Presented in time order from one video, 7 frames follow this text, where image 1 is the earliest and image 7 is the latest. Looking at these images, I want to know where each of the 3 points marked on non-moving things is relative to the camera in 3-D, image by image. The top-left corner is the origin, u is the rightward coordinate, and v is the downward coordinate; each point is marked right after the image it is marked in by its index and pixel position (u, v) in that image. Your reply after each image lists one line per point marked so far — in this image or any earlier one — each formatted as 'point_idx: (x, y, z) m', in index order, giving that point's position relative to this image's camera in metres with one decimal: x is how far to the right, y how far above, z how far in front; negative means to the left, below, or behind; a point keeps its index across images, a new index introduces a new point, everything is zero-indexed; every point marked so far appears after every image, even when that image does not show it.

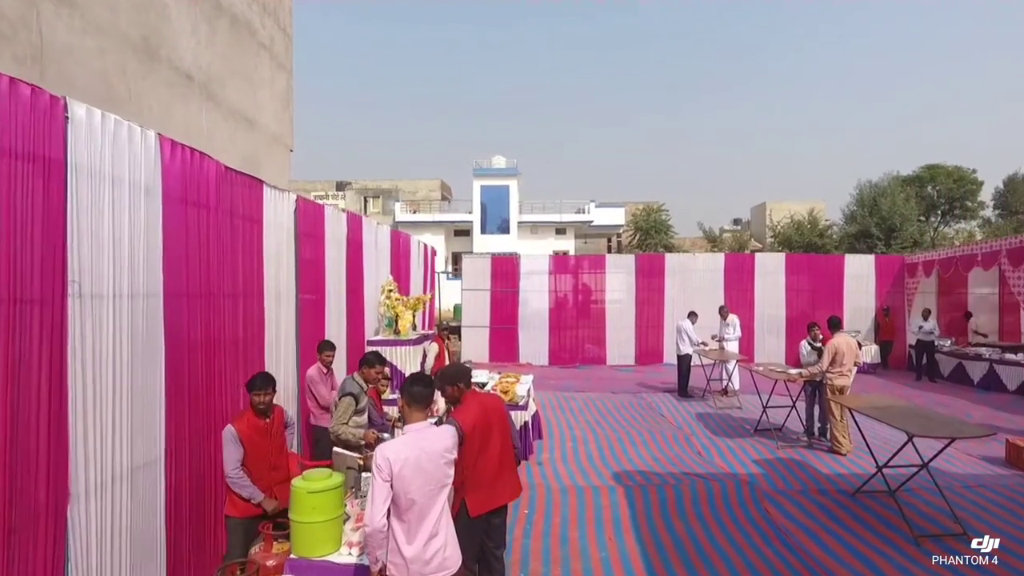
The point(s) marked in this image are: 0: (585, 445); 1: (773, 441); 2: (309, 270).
0: (+0.9, -1.8, +7.5) m
1: (+3.0, -1.8, +7.5) m
2: (-1.8, +0.2, +5.9) m
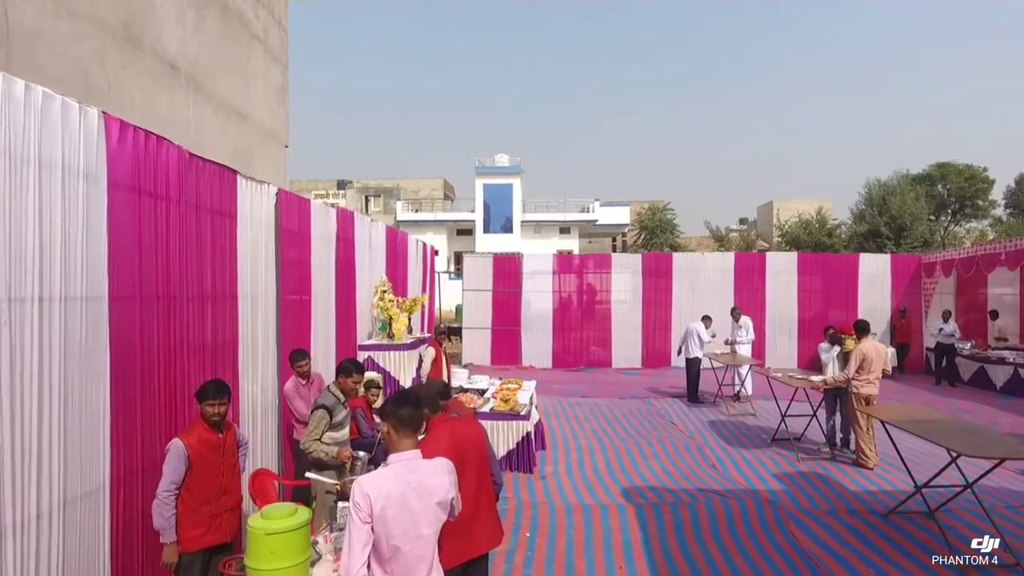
0: (+0.9, -1.8, +7.1) m
1: (+3.1, -1.8, +7.0) m
2: (-1.8, +0.2, +5.4) m
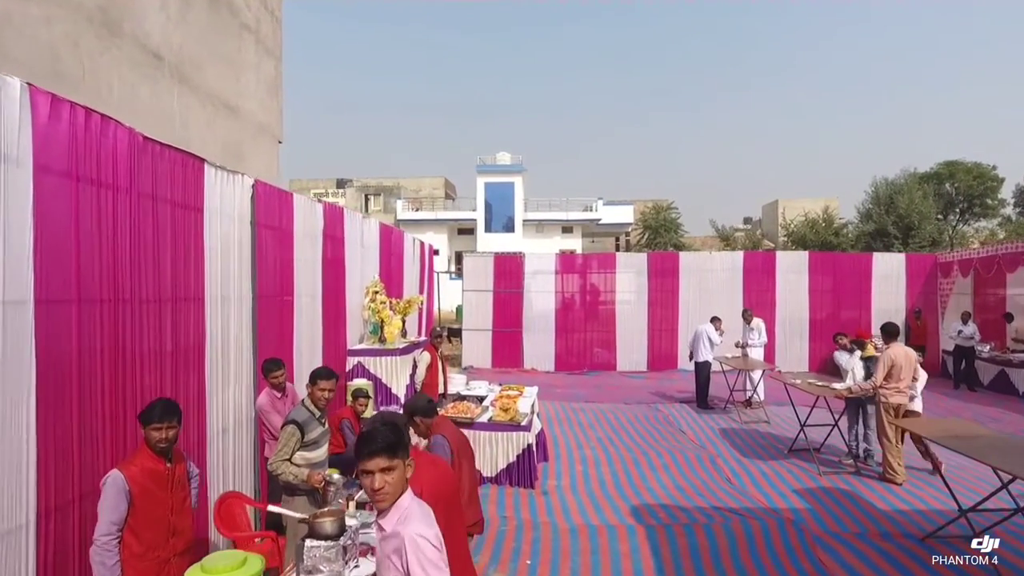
0: (+0.9, -1.9, +6.6) m
1: (+3.1, -1.8, +6.5) m
2: (-1.8, +0.2, +5.0) m
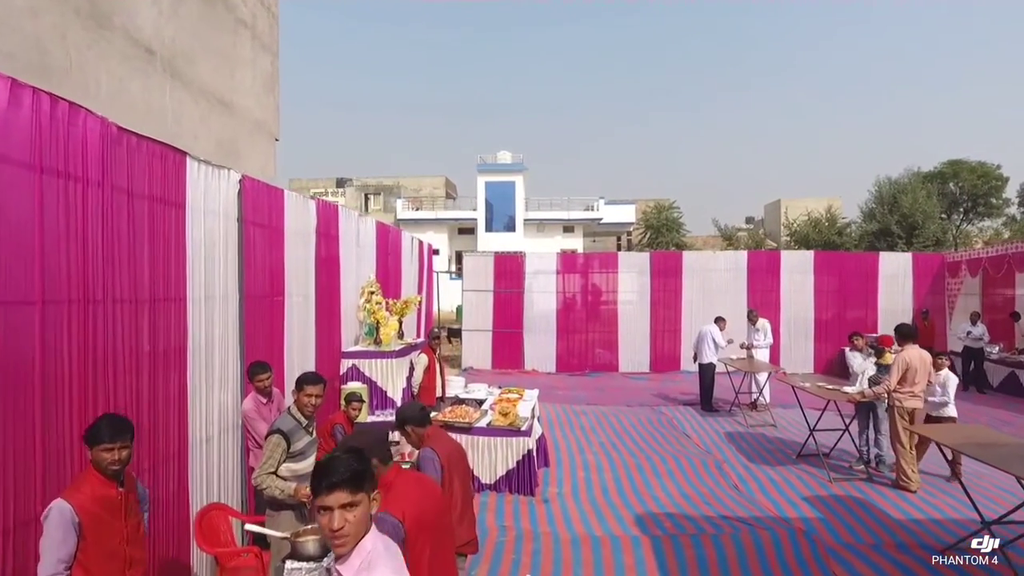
0: (+0.9, -1.9, +6.4) m
1: (+3.1, -1.8, +6.3) m
2: (-1.9, +0.2, +4.8) m
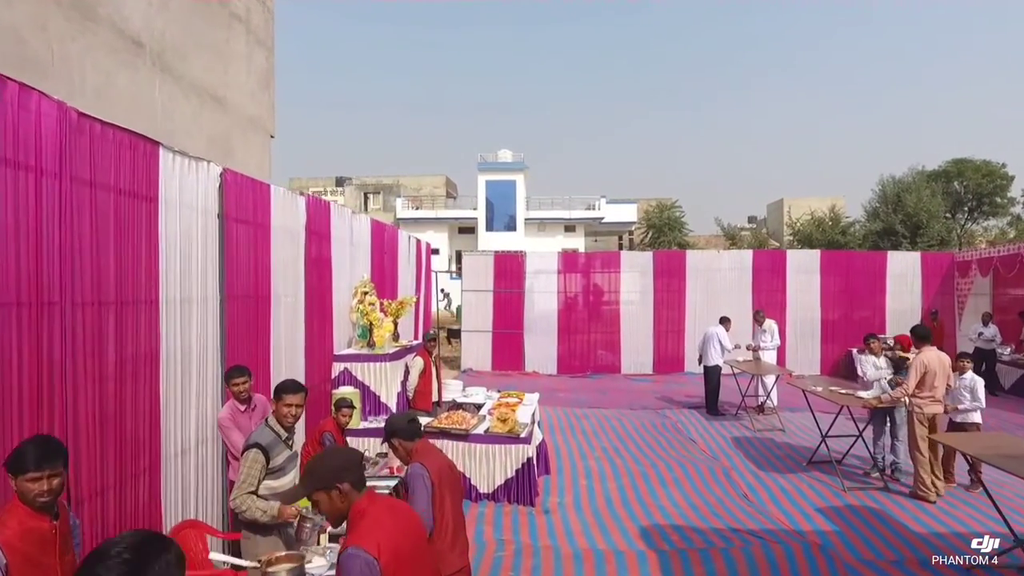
0: (+0.9, -1.9, +6.1) m
1: (+3.0, -1.8, +6.1) m
2: (-1.9, +0.2, +4.5) m
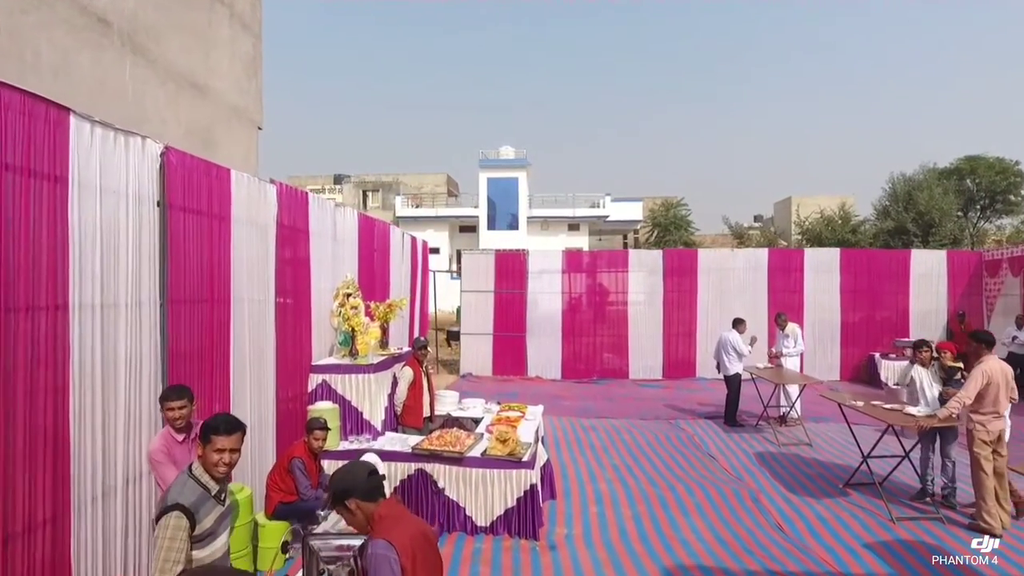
0: (+0.9, -1.9, +5.4) m
1: (+3.1, -1.8, +5.3) m
2: (-1.9, +0.1, +3.8) m
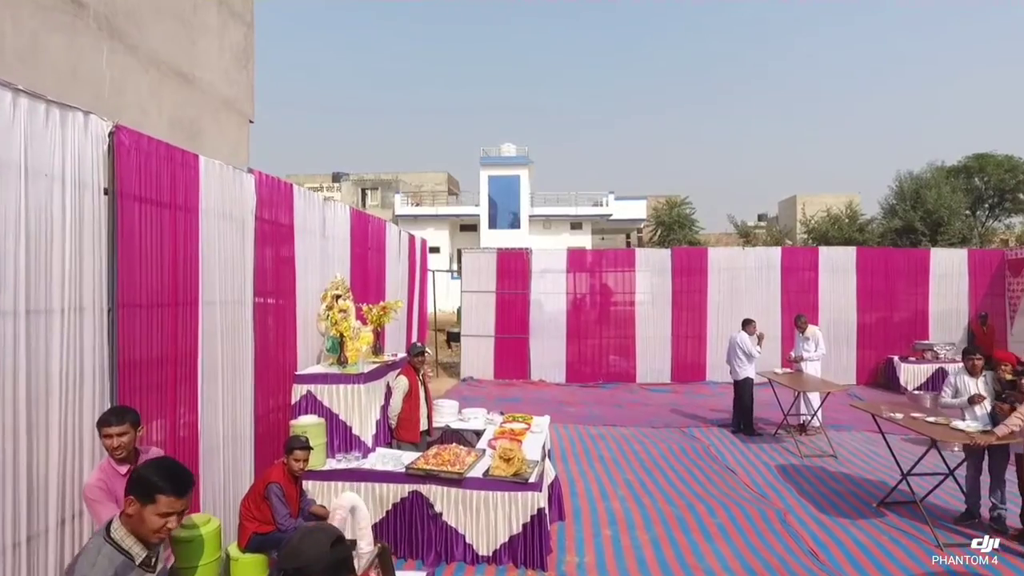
0: (+0.9, -1.9, +4.9) m
1: (+3.1, -1.8, +4.8) m
2: (-1.8, +0.1, +3.3) m
